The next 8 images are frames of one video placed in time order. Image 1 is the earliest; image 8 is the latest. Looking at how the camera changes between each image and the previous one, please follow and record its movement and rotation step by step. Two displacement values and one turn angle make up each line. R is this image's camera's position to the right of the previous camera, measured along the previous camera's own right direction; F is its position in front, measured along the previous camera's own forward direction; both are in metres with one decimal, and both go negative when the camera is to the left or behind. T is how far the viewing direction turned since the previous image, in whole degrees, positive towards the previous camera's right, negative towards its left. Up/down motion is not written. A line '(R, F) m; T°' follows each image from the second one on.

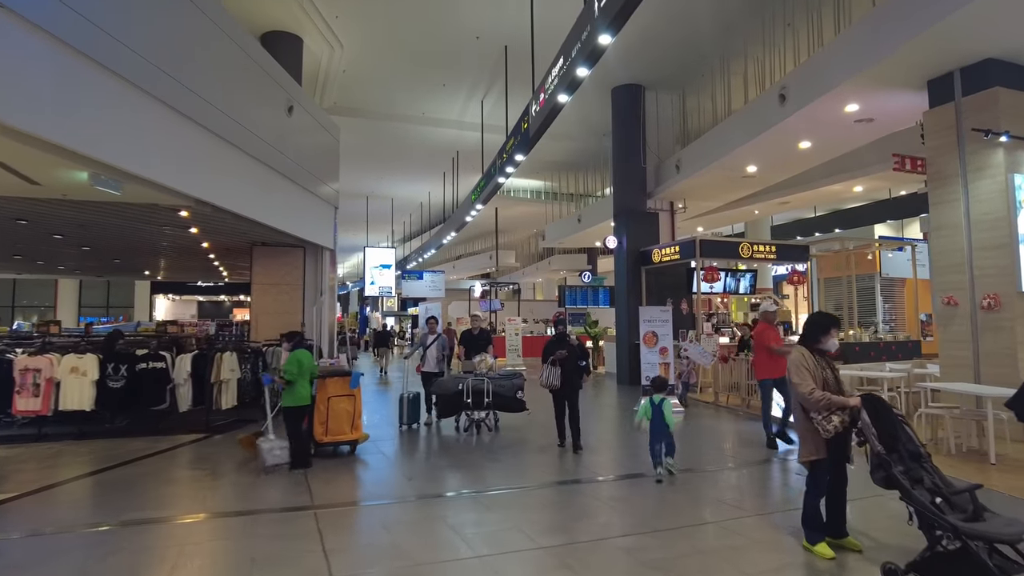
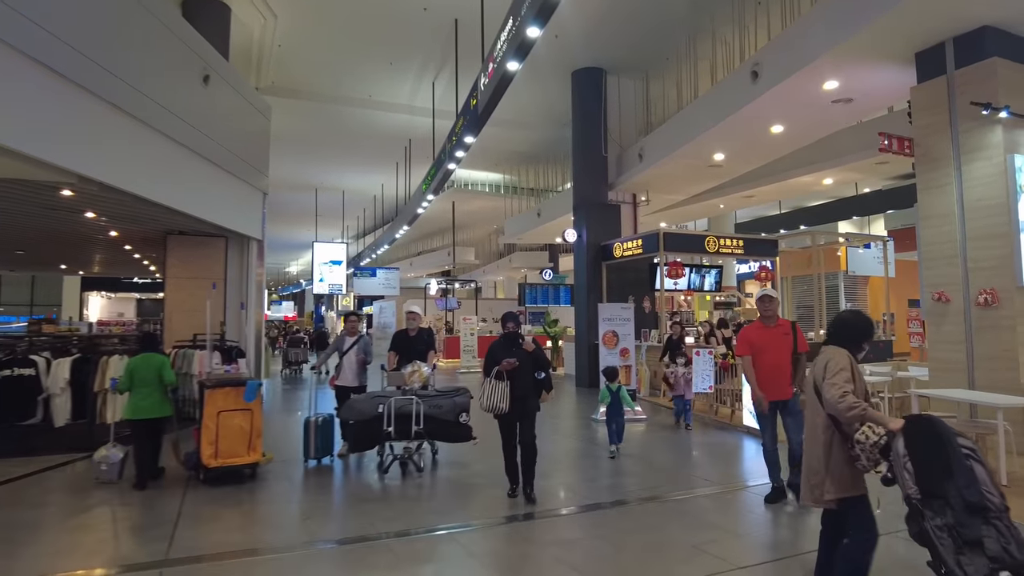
(+0.2, +0.9) m; +3°
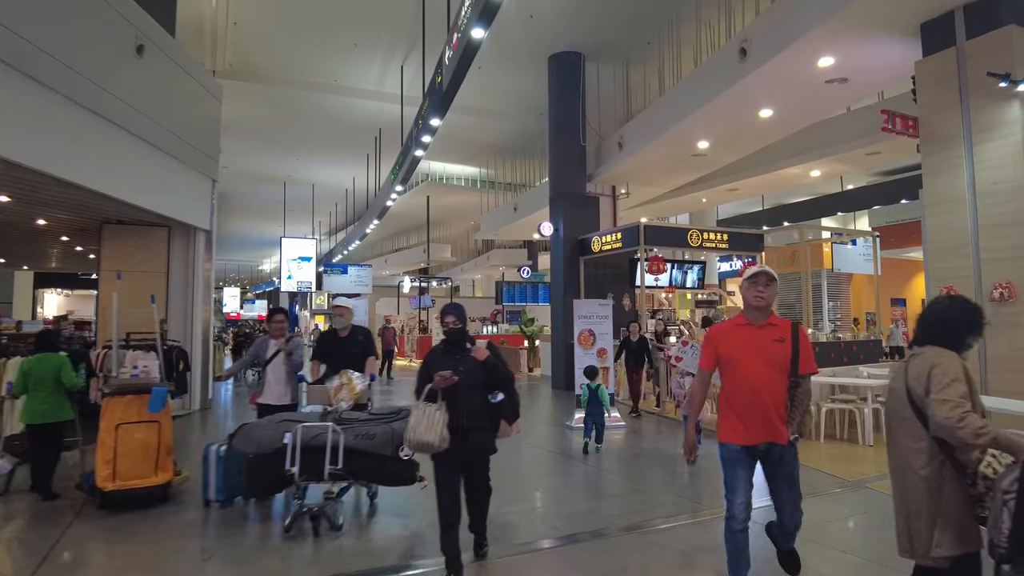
(+0.1, +0.7) m; +2°
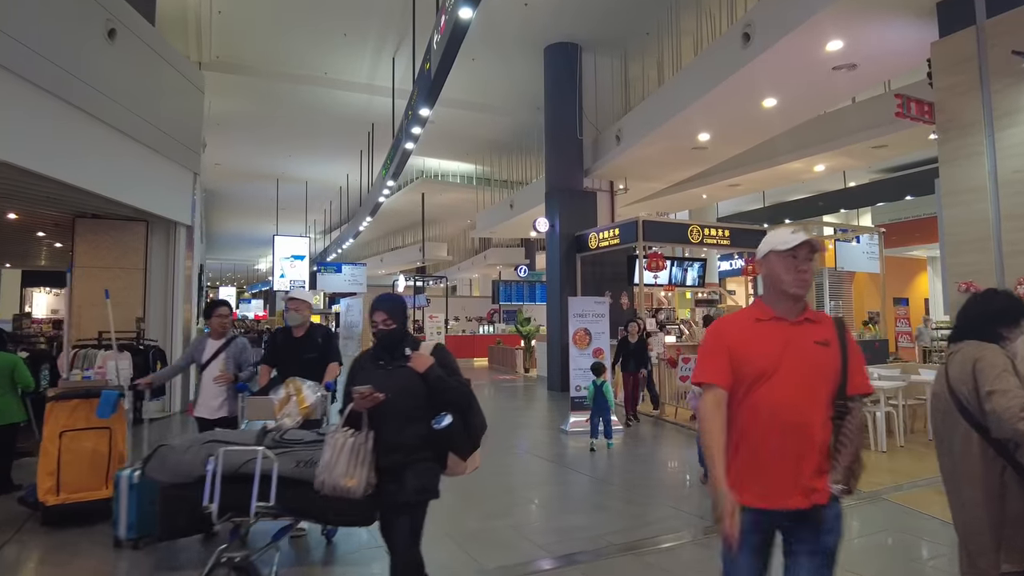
(+0.1, +0.3) m; 0°
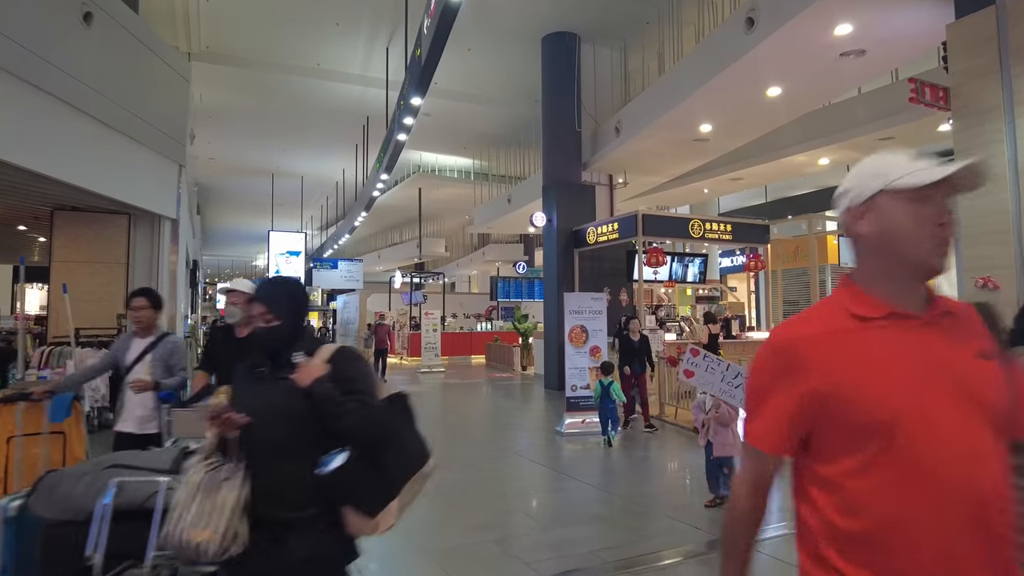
(+0.1, +0.3) m; 0°
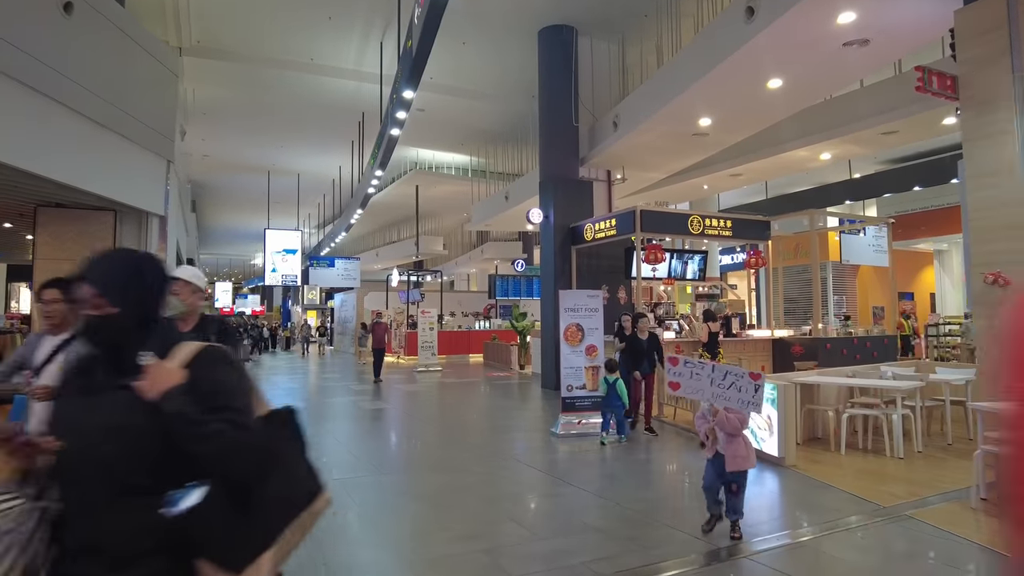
(+0.1, +0.2) m; 0°
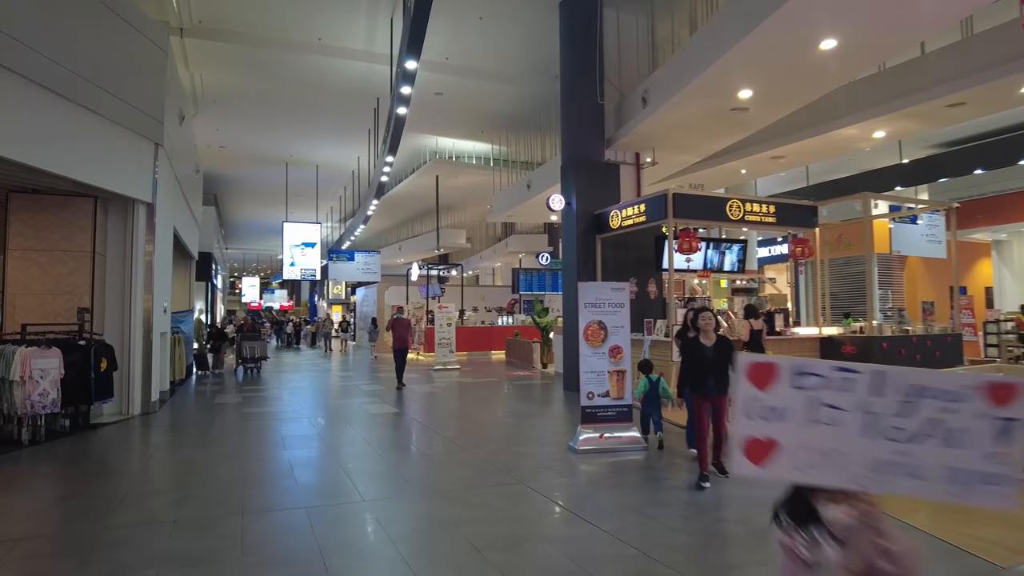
(+0.1, +0.8) m; -3°
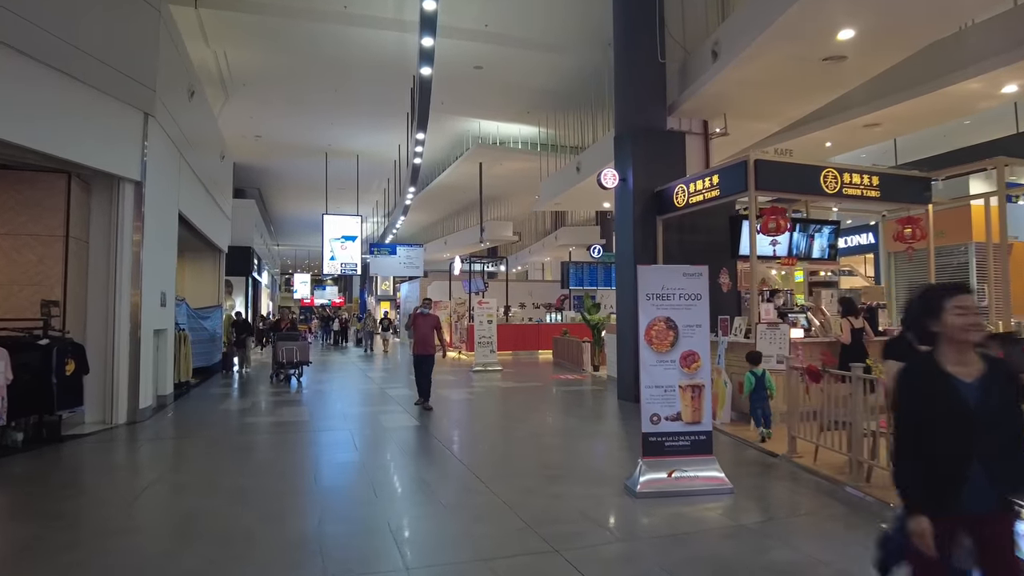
(+0.1, +1.3) m; -5°
